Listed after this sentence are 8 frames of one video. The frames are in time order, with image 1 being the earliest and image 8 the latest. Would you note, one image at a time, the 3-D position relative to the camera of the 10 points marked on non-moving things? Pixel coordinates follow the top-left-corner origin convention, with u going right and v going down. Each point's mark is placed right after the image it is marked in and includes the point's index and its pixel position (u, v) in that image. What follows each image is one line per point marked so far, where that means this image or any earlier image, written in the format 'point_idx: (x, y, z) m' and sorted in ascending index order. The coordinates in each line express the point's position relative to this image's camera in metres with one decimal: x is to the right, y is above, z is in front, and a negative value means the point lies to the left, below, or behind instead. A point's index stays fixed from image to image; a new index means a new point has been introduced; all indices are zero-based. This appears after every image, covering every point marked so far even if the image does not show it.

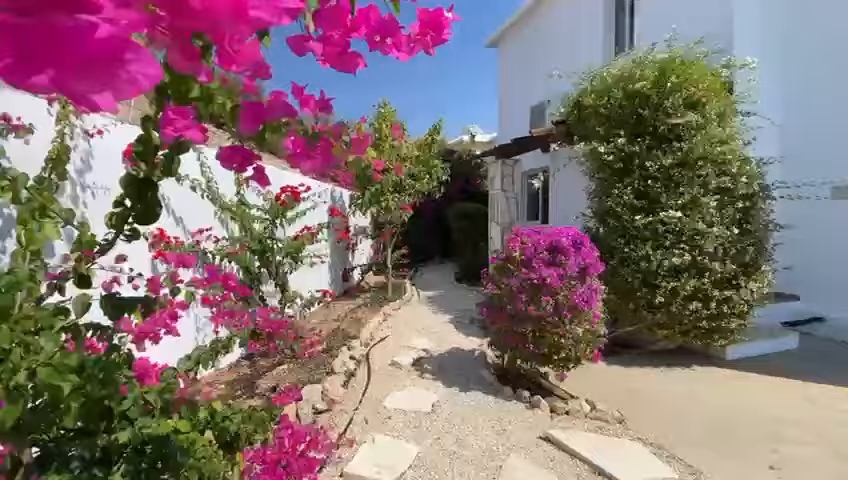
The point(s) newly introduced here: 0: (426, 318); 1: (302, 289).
0: (+0.1, -1.9, +9.8) m
1: (-2.5, -1.0, +8.0) m
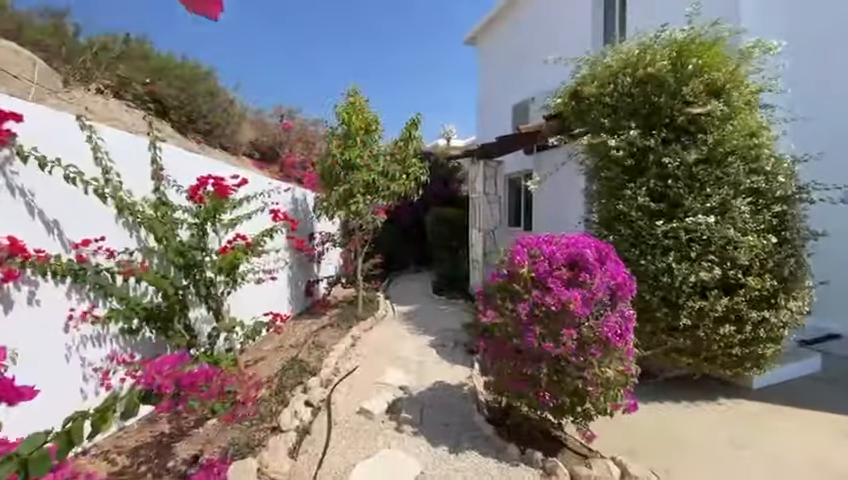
0: (-0.4, -2.1, +8.4) m
1: (-2.9, -1.2, +6.4) m
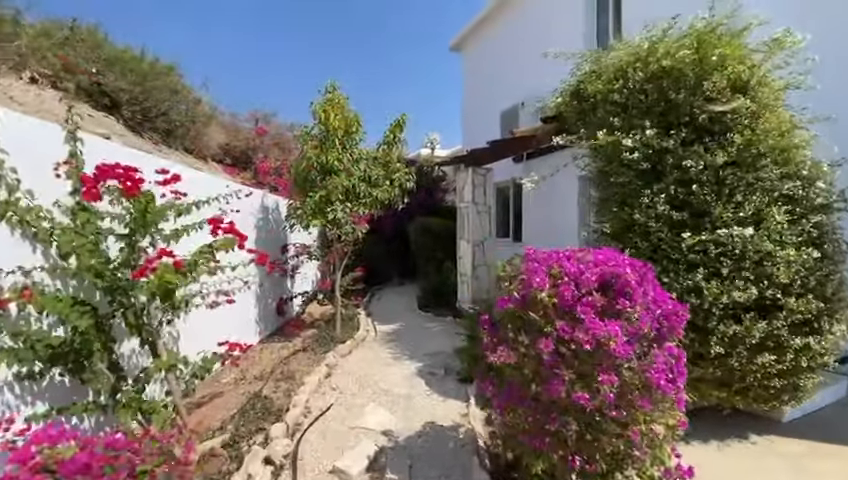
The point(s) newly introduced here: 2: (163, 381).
0: (-0.7, -2.4, +7.3) m
1: (-3.1, -1.4, +5.3) m
2: (-2.9, -1.6, +4.5) m
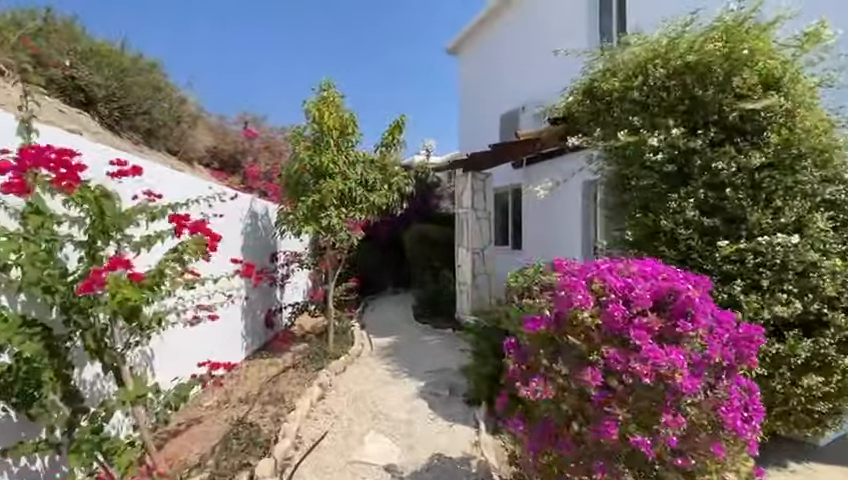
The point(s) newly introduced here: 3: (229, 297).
0: (-0.7, -2.5, +6.7) m
1: (-3.0, -1.5, +4.7) m
2: (-2.8, -1.7, +3.8) m
3: (-3.0, -0.9, +6.0) m
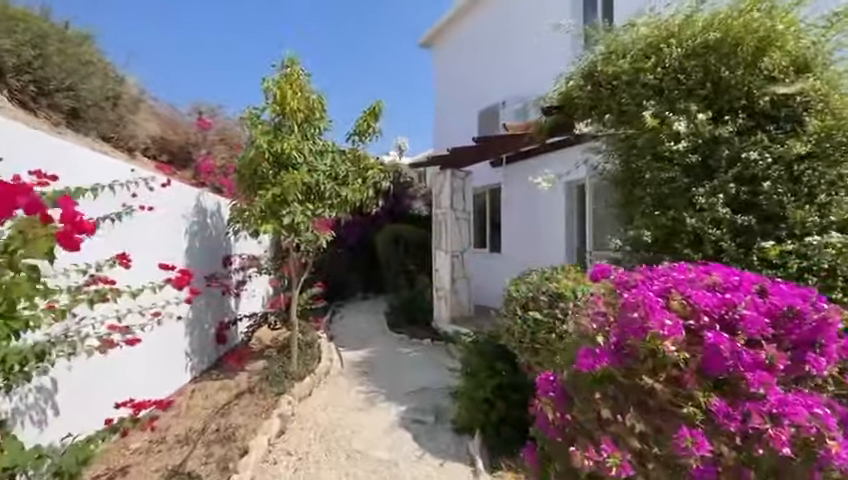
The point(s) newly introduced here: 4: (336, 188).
0: (-0.9, -2.5, +5.7) m
1: (-3.1, -1.5, +3.5) m
2: (-2.8, -1.6, +2.6) m
3: (-3.2, -0.9, +4.8) m
4: (-1.5, +0.9, +7.0) m
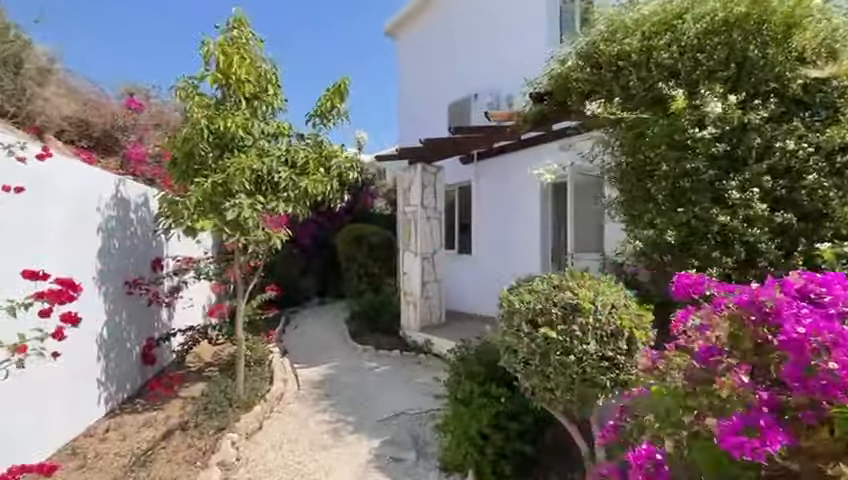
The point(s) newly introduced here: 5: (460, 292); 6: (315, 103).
0: (-1.2, -2.5, +4.6) m
1: (-3.0, -1.5, +2.2) m
2: (-2.7, -1.6, +1.4) m
3: (-3.3, -0.8, +3.5) m
4: (-1.9, +0.9, +5.9) m
5: (+1.1, -1.6, +11.9) m
6: (-1.7, +2.1, +6.3) m
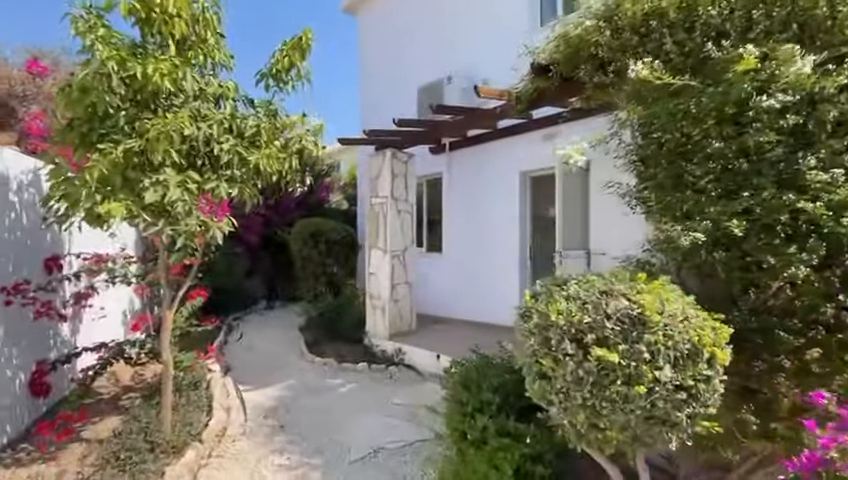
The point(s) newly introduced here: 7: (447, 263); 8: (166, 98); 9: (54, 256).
0: (-1.2, -2.4, +3.4) m
1: (-2.7, -1.4, +0.8) m
2: (-2.3, -1.5, 0.0) m
3: (-3.2, -0.7, +2.1) m
4: (-2.1, +1.0, +4.5) m
5: (+0.1, -1.5, +10.9) m
6: (-1.9, +2.2, +5.0) m
7: (+0.6, -0.6, +10.5) m
8: (-2.6, +1.5, +4.1) m
9: (-4.9, -0.2, +5.3) m
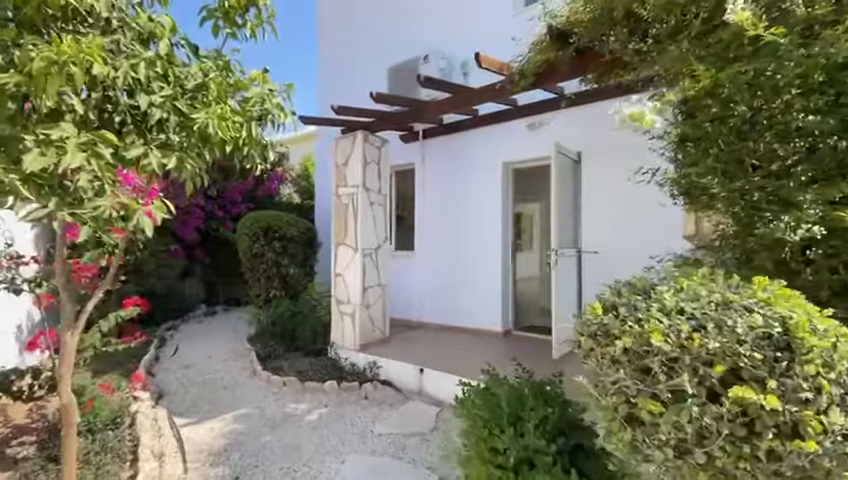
0: (-1.0, -2.4, +2.3) m
1: (-2.2, -1.3, -0.6) m
2: (-1.7, -1.5, -1.2) m
3: (-2.7, -0.7, +0.7) m
4: (-2.0, +1.1, +3.3) m
5: (-0.6, -1.4, +9.9) m
6: (-1.9, +2.3, +3.8) m
7: (-0.1, -0.5, +9.5) m
8: (-2.5, +1.6, +2.8) m
9: (-4.9, -0.1, +3.6) m
